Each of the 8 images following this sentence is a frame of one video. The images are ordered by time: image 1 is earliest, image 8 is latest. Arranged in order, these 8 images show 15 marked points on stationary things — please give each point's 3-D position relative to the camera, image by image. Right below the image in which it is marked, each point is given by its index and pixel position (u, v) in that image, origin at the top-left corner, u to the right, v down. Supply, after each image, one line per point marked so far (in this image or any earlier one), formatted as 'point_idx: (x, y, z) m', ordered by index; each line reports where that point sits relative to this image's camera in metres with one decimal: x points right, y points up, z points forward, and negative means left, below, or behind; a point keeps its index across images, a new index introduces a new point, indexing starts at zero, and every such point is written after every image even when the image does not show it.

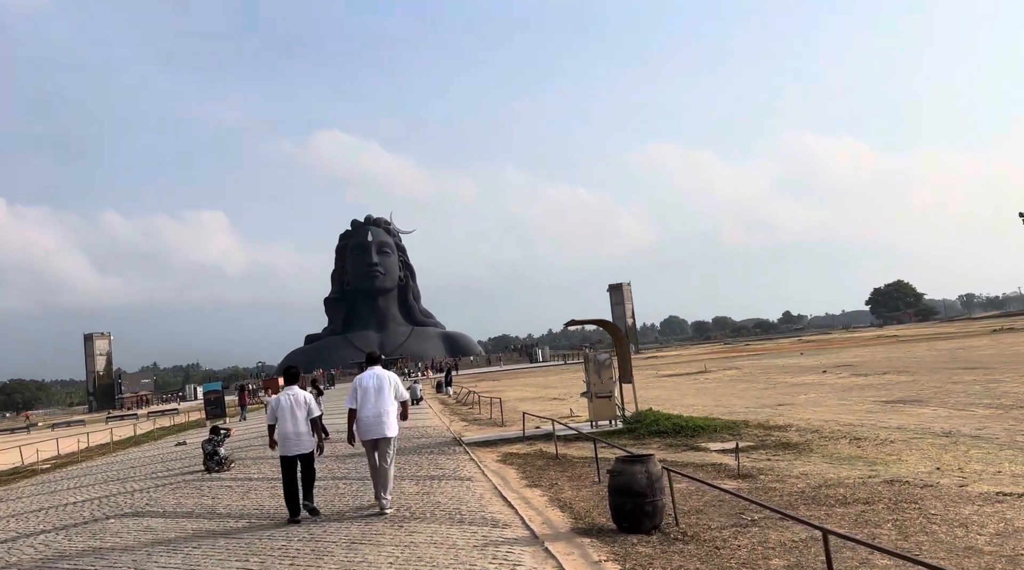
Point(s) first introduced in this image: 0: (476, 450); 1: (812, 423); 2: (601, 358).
0: (-0.6, -2.7, +13.0) m
1: (+5.1, -2.3, +13.5) m
2: (+1.6, -1.3, +14.5) m
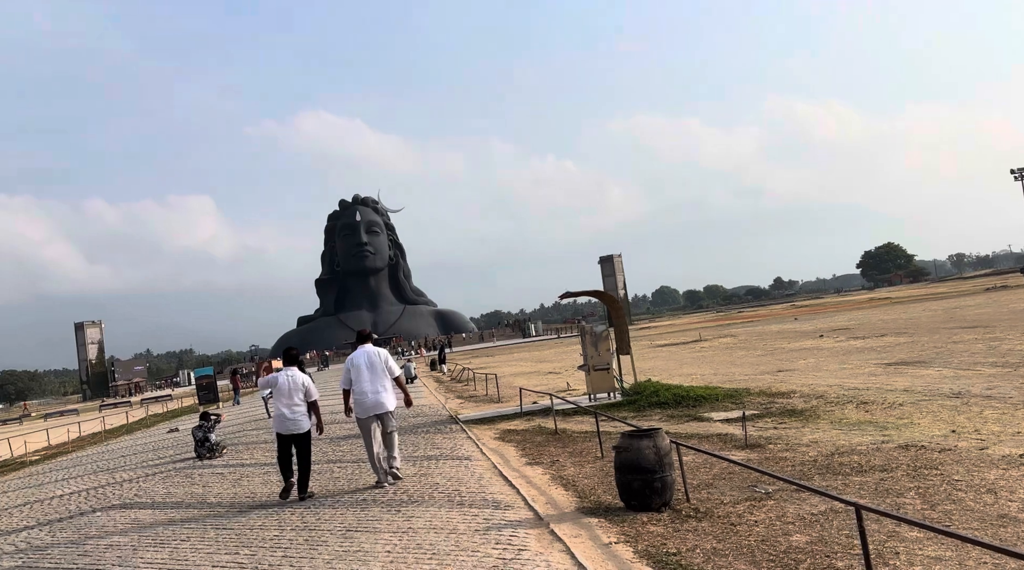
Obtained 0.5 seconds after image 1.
0: (-0.6, -2.3, +12.7) m
1: (+5.0, -1.7, +13.2) m
2: (+1.5, -0.8, +14.2) m
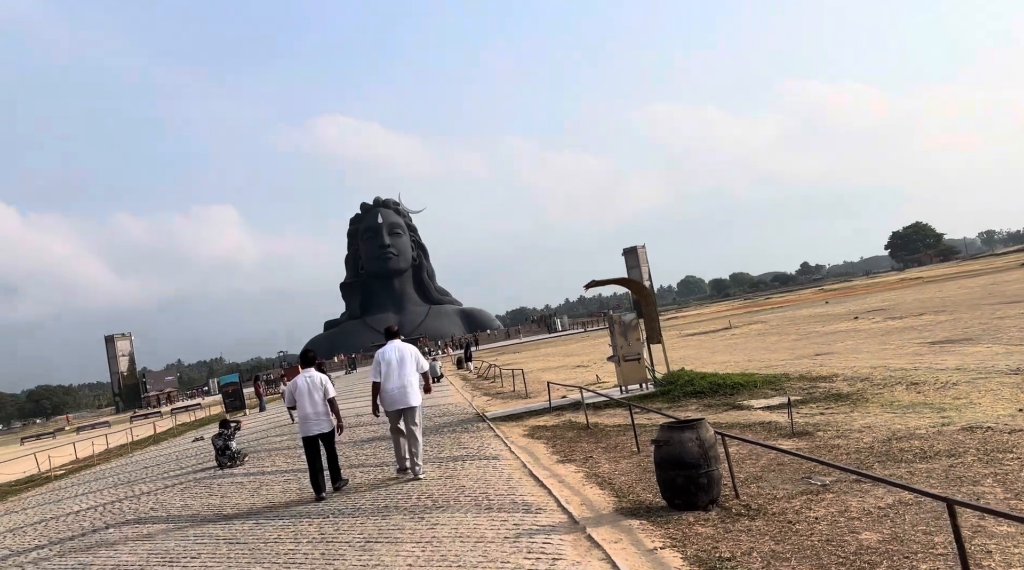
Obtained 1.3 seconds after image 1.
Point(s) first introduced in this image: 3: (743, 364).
0: (-0.2, -2.1, +12.2) m
1: (+5.5, -1.3, +12.5) m
2: (+1.9, -0.6, +13.6) m
3: (+5.1, -1.7, +17.4) m
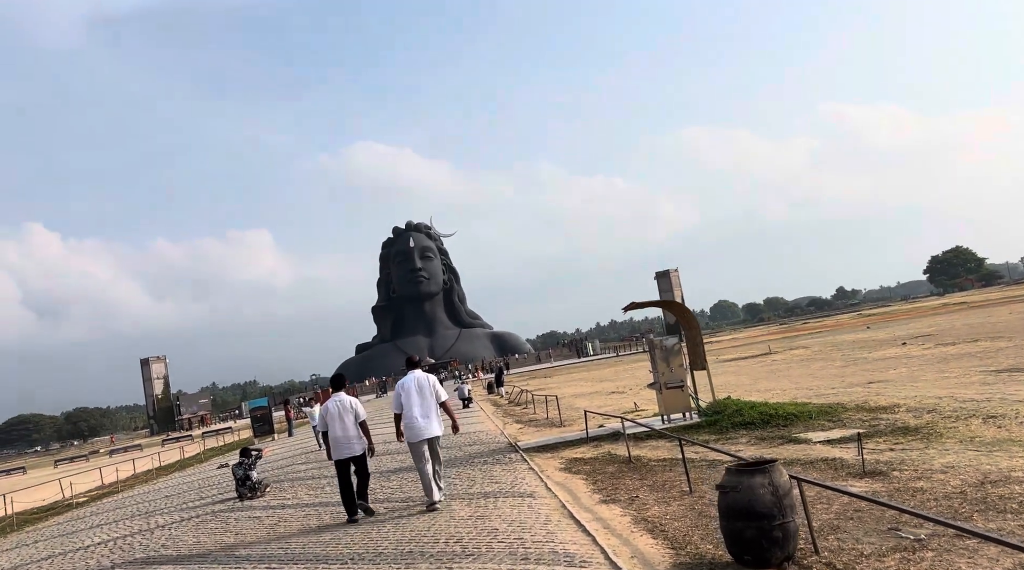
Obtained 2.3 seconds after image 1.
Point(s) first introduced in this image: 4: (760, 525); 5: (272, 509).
0: (+0.3, -2.5, +11.4) m
1: (+6.0, -1.7, +11.6) m
2: (+2.5, -0.9, +12.8) m
3: (+5.8, -2.2, +16.4) m
4: (+1.4, -1.4, +4.6) m
5: (-3.2, -3.0, +10.5) m
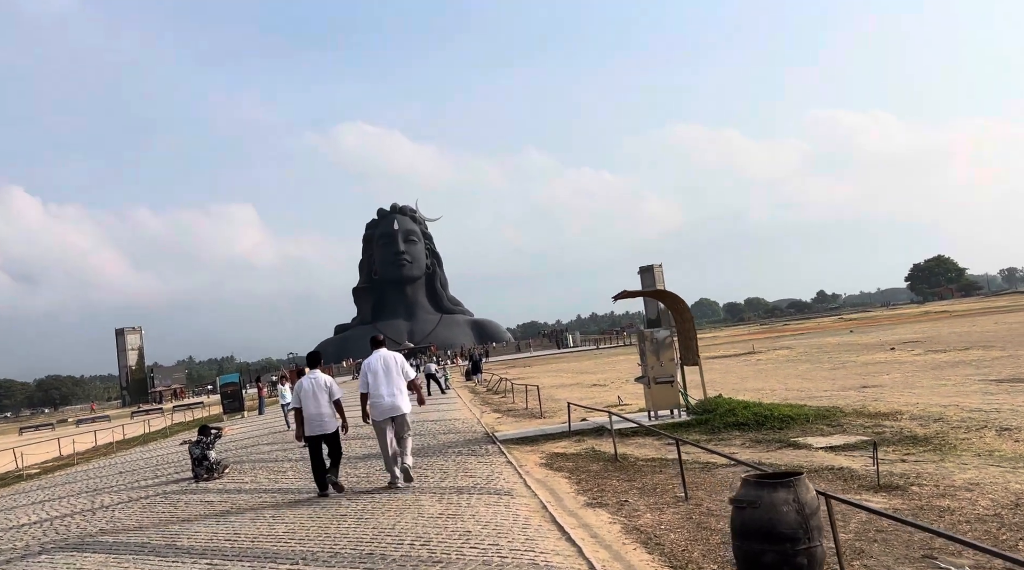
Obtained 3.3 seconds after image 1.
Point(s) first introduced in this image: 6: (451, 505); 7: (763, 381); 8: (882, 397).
0: (0.0, -2.2, +10.7) m
1: (+5.7, -1.7, +11.0) m
2: (+2.2, -0.8, +12.1) m
3: (+5.3, -2.1, +15.8) m
4: (+1.3, -1.3, +3.9) m
5: (-3.5, -2.5, +9.7) m
6: (-0.6, -2.0, +7.2) m
7: (+6.2, -2.4, +19.6) m
8: (+6.1, -1.9, +13.1) m
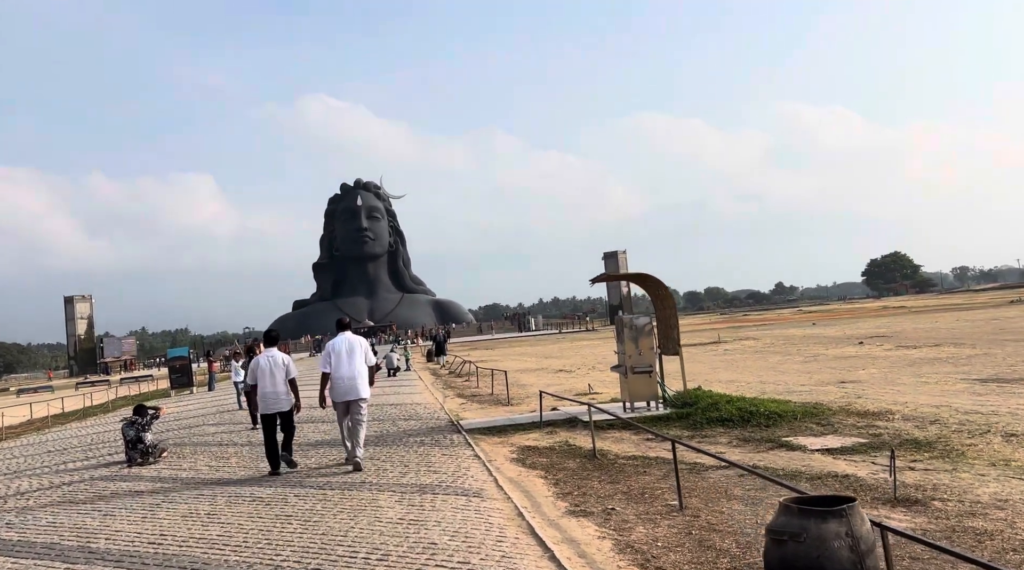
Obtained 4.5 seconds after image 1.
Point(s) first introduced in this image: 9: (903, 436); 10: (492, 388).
0: (-0.4, -1.9, +9.9) m
1: (+5.3, -1.6, +10.4) m
2: (+1.8, -0.5, +11.4) m
3: (+4.7, -1.9, +15.2) m
4: (+1.3, -1.2, +3.1) m
5: (-3.9, -2.2, +8.8) m
6: (-0.8, -1.8, +6.3) m
7: (+5.3, -2.1, +19.1) m
8: (+5.6, -1.7, +12.6) m
9: (+4.1, -1.6, +8.4) m
10: (-0.5, -2.3, +18.1) m
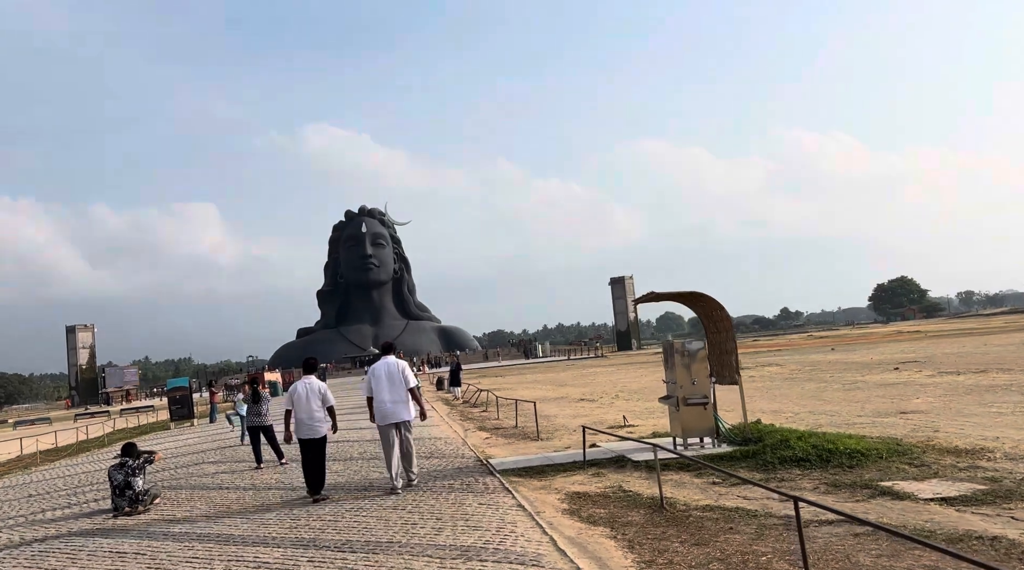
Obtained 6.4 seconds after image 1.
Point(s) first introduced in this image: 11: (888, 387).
0: (+0.1, -2.1, +8.6) m
1: (+5.8, -1.8, +9.1) m
2: (+2.3, -0.8, +10.1) m
3: (+5.2, -2.3, +13.9) m
4: (+1.7, -1.2, +1.9) m
5: (-3.4, -2.4, +7.5) m
6: (-0.3, -1.9, +5.0) m
7: (+5.8, -2.6, +17.8) m
8: (+6.0, -2.0, +11.3) m
9: (+4.6, -1.7, +7.1) m
10: (0.0, -2.8, +16.8) m
11: (+9.0, -2.4, +19.1) m
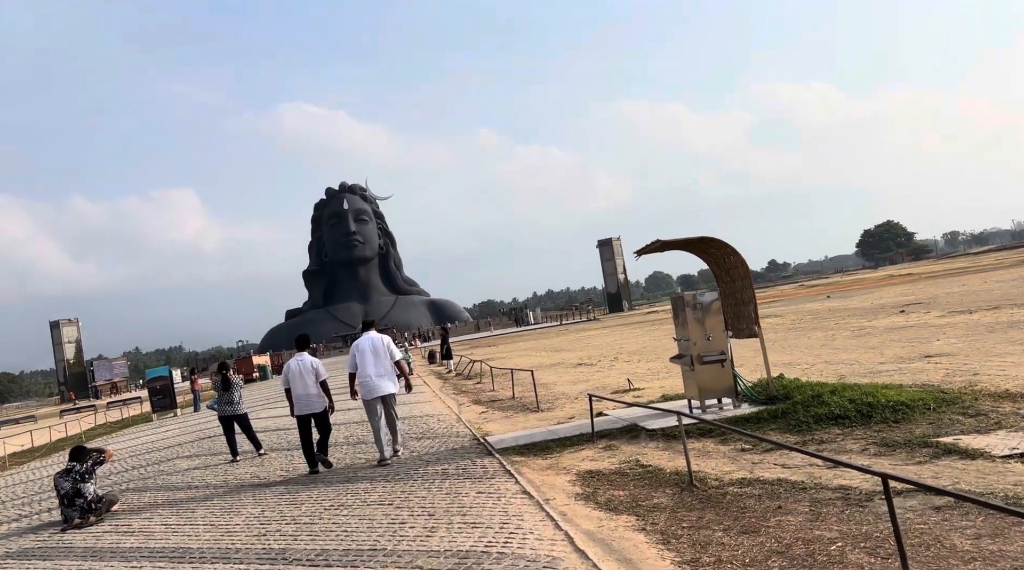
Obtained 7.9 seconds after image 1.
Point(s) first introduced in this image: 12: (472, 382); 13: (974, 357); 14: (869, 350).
0: (+0.1, -1.7, +7.5) m
1: (+5.7, -1.0, +8.1) m
2: (+2.2, -0.2, +9.1) m
3: (+5.1, -1.3, +12.9) m
4: (+1.8, -0.9, +0.8) m
5: (-3.4, -2.2, +6.4) m
6: (-0.3, -1.6, +4.0) m
7: (+5.7, -1.4, +16.8) m
8: (+6.0, -1.1, +10.3) m
9: (+4.6, -1.1, +6.1) m
10: (0.0, -2.1, +15.8) m
11: (+8.8, -1.0, +18.2) m
12: (-1.0, -2.4, +19.5) m
13: (+6.9, -1.1, +12.2) m
14: (+6.6, -1.2, +15.0) m
